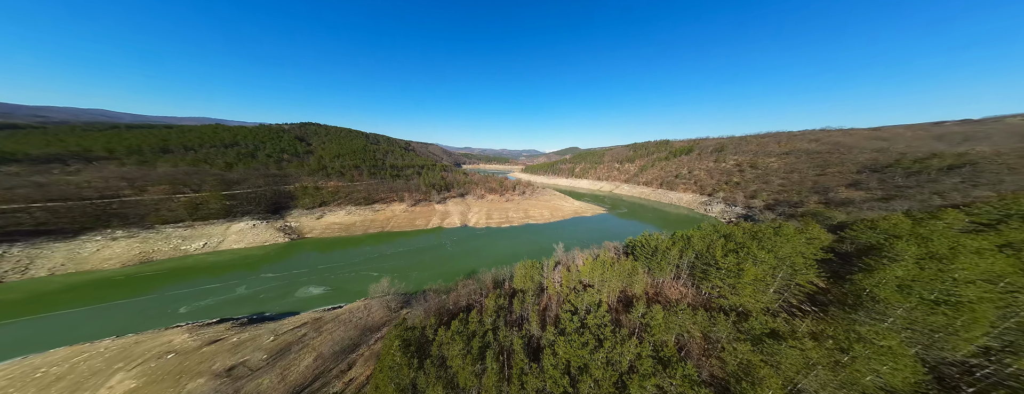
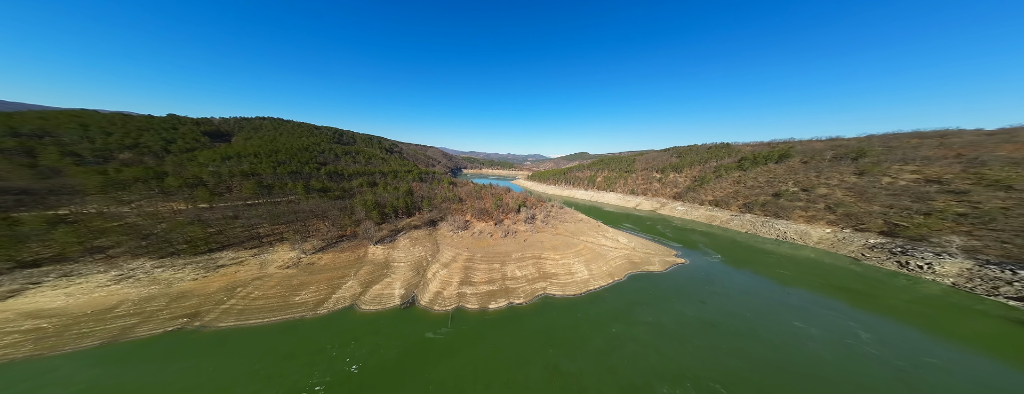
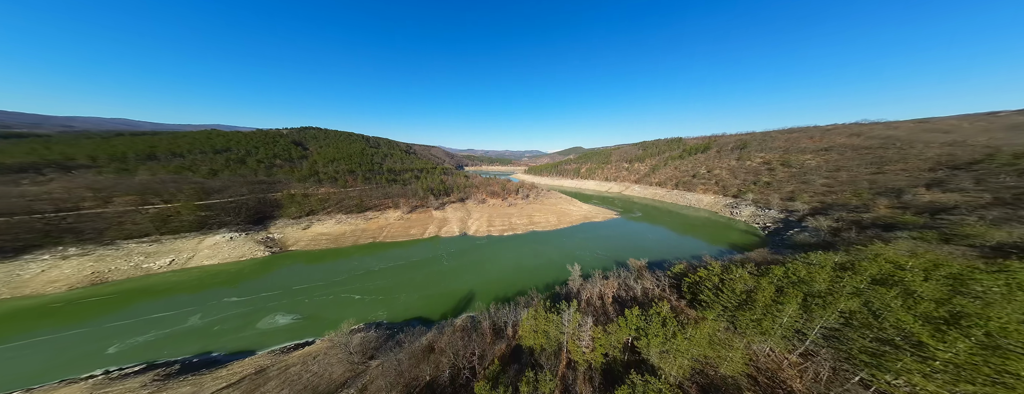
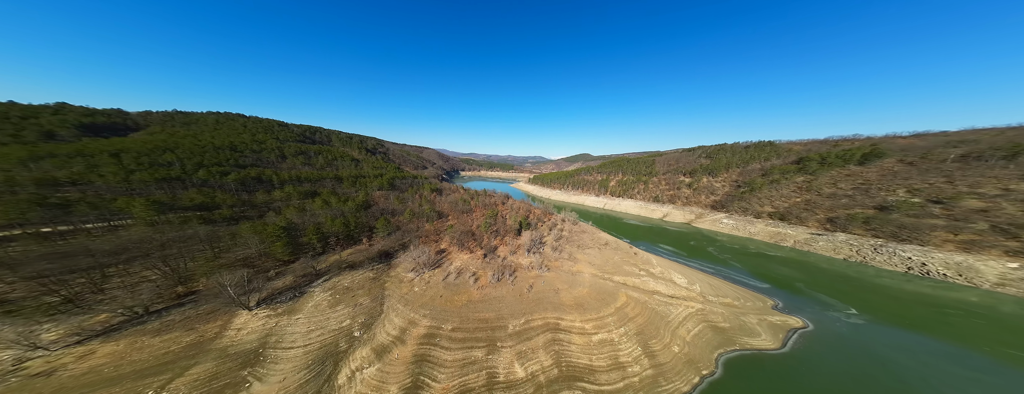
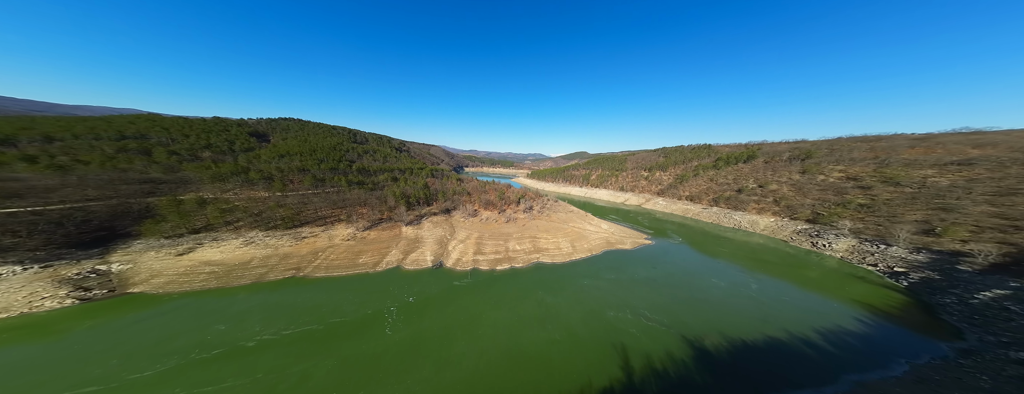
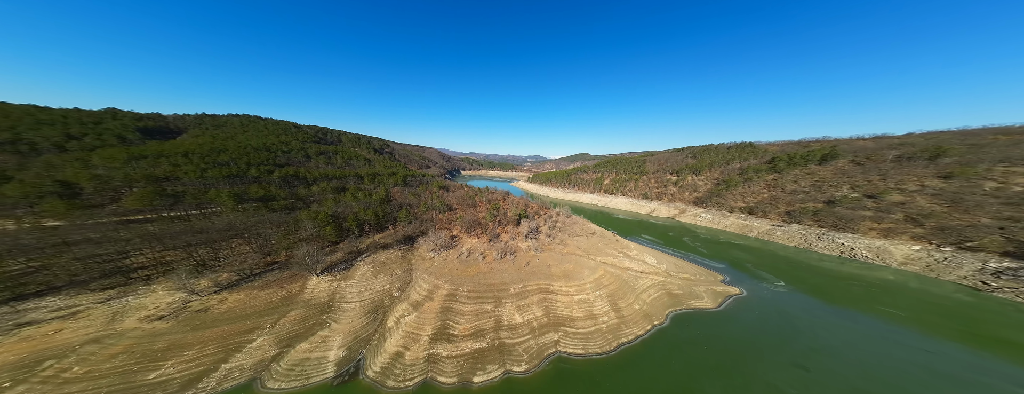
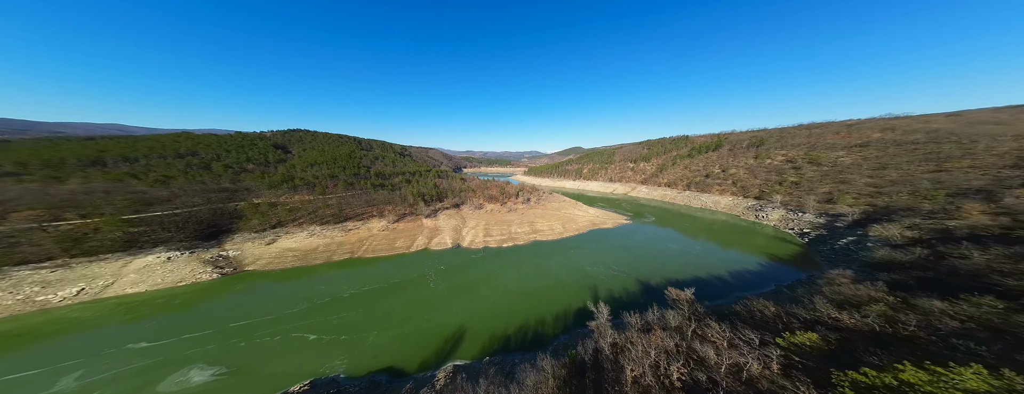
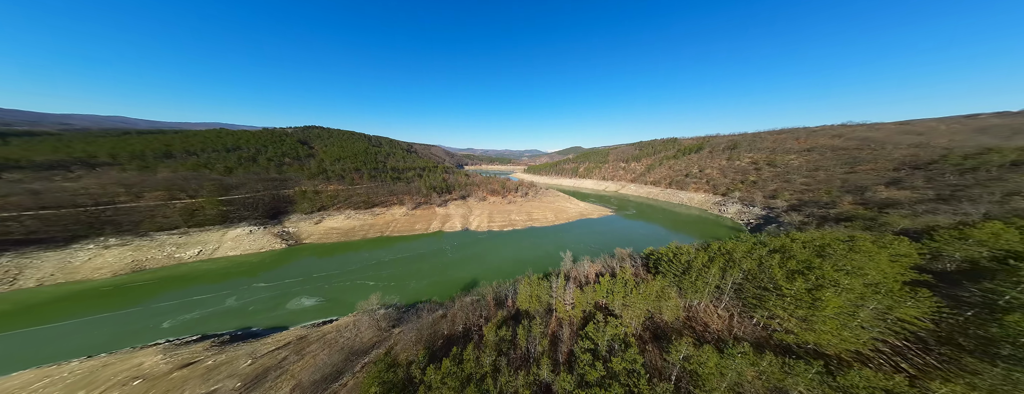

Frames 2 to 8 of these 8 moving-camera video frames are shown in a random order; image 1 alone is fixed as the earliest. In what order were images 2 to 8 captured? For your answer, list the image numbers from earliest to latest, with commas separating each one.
8, 3, 7, 5, 2, 6, 4
